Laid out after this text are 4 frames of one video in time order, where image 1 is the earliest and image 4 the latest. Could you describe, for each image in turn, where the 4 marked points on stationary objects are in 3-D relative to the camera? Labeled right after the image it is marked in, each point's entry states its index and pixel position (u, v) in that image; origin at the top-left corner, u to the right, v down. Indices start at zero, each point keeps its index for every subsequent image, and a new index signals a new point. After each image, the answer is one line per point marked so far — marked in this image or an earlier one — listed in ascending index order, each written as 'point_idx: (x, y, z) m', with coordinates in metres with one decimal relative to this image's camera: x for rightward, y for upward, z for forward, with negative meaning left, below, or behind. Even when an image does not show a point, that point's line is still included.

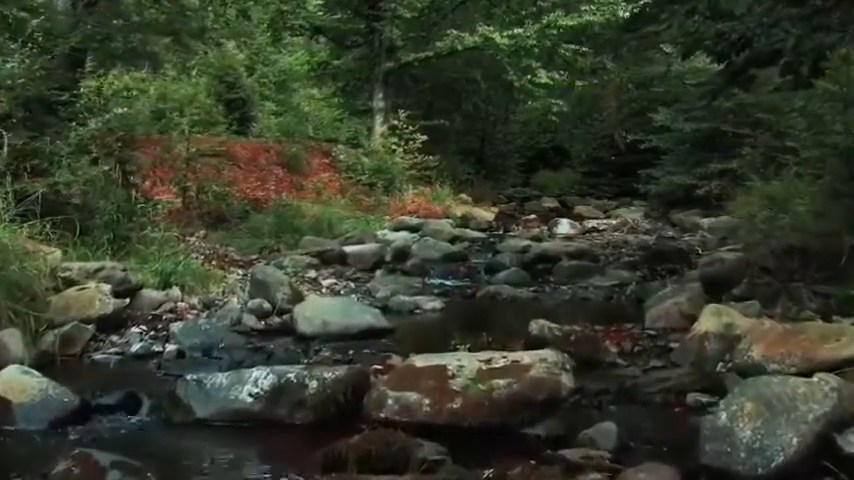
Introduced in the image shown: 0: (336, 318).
0: (-0.7, -0.6, +6.7) m
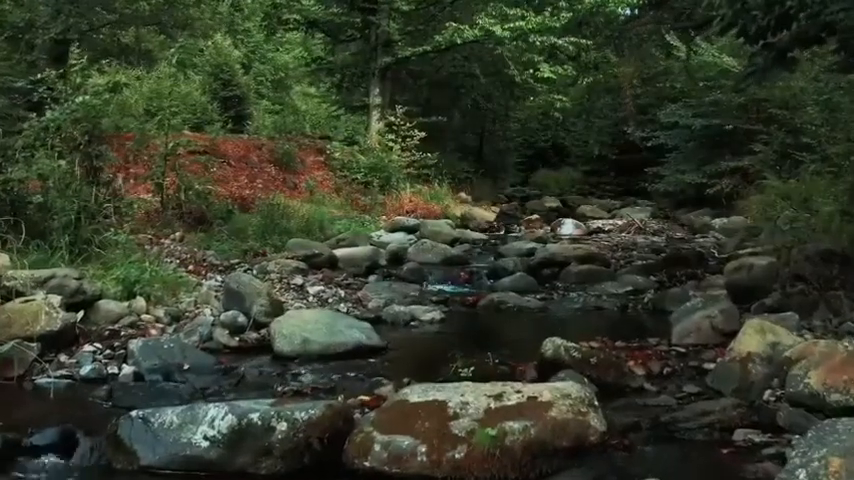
0: (-0.7, -0.6, +5.8) m
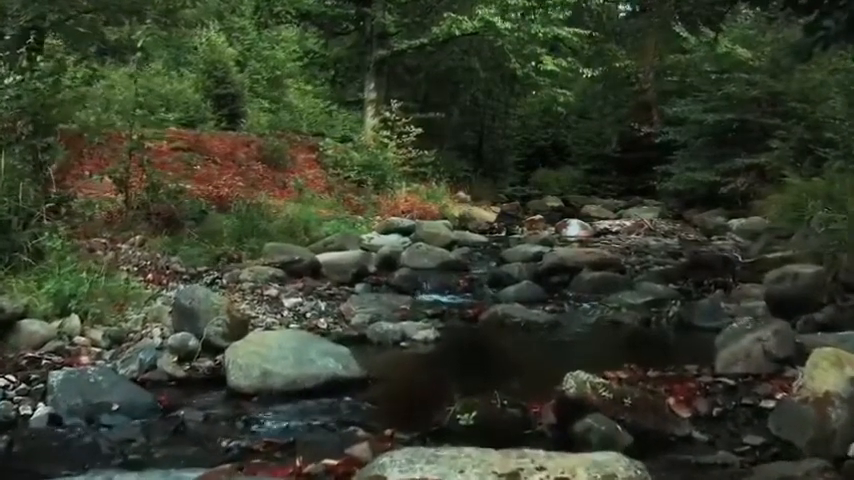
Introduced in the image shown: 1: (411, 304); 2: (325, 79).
0: (-0.8, -0.7, +4.7) m
1: (-0.1, -0.6, +7.8) m
2: (-2.1, +3.2, +17.1) m
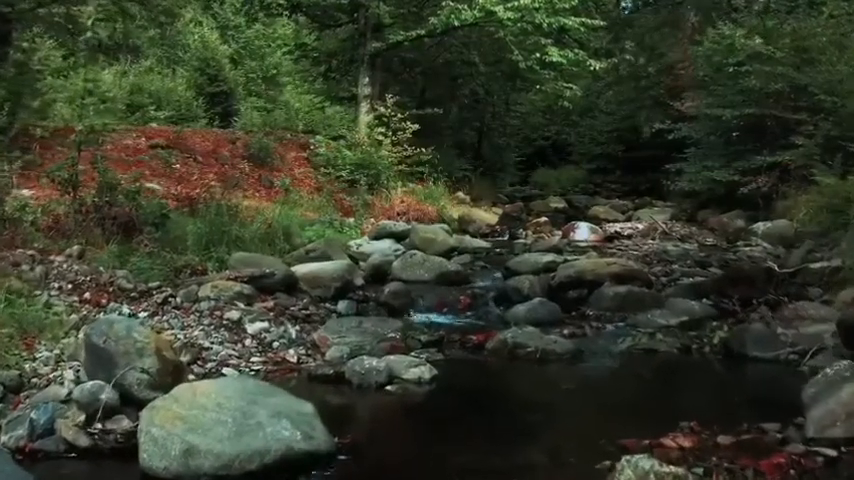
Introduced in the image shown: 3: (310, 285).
0: (-0.8, -0.8, +3.4) m
1: (-0.2, -0.7, +6.5) m
2: (-2.1, +3.2, +15.8) m
3: (-1.0, -0.4, +7.5) m
